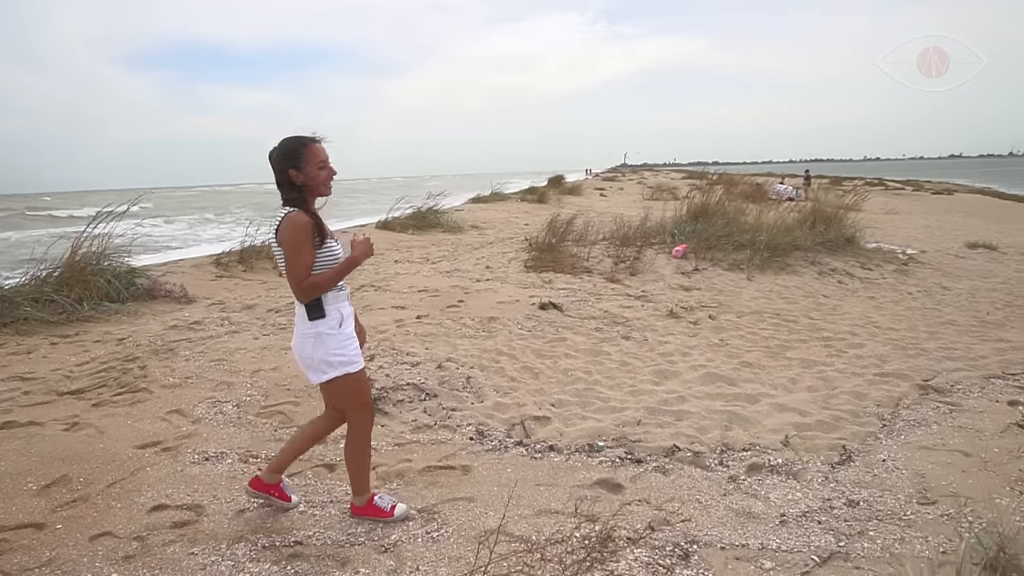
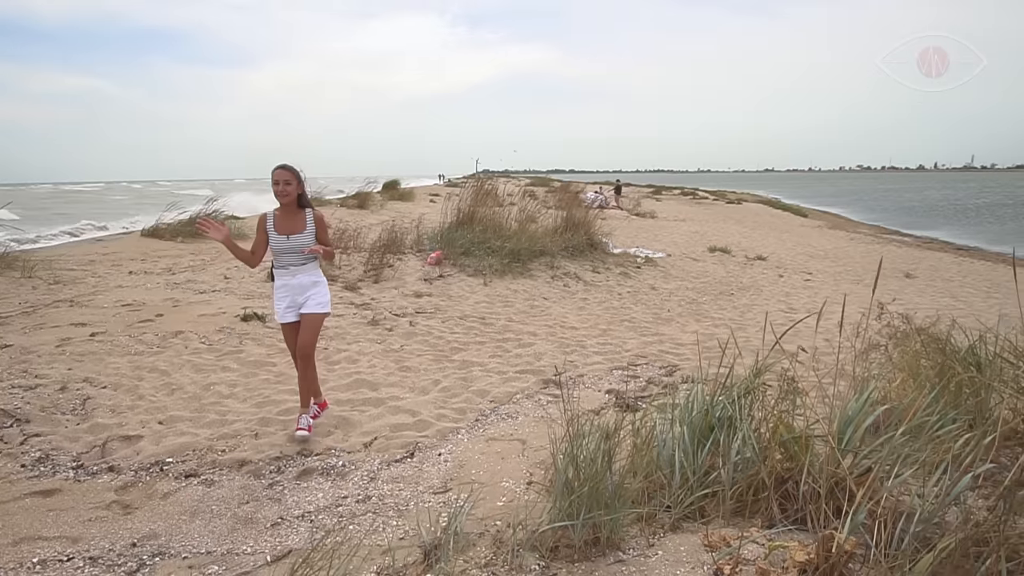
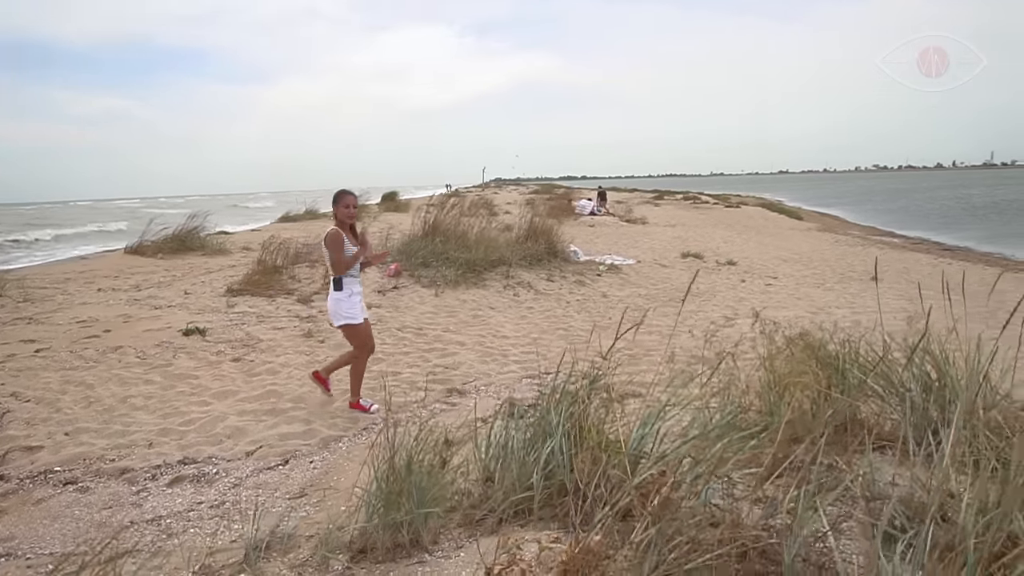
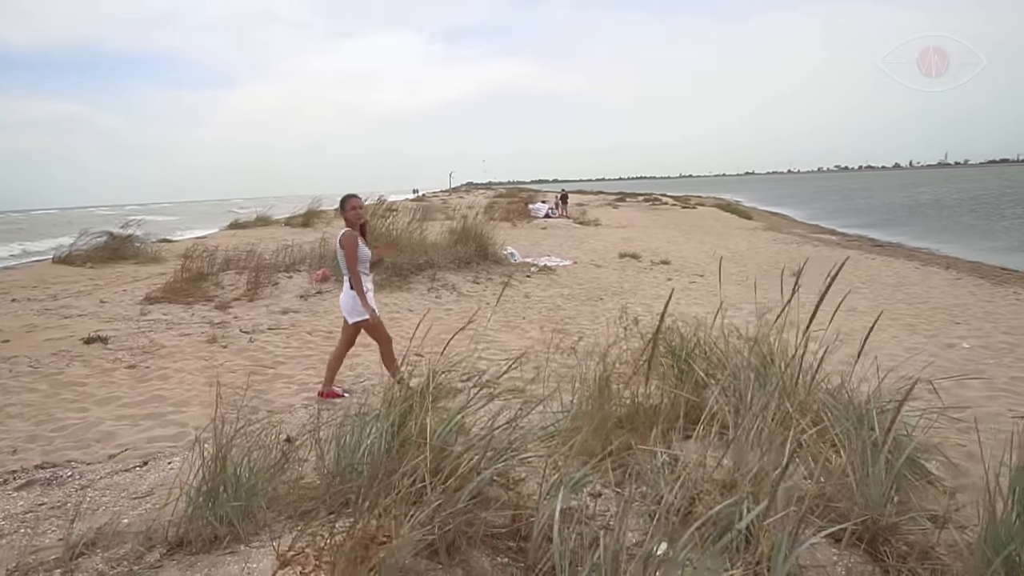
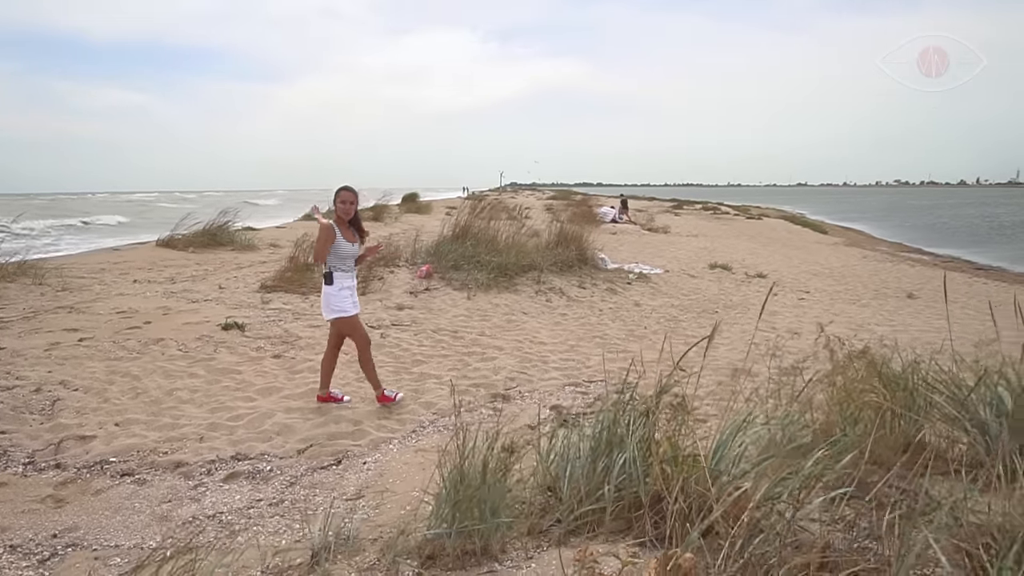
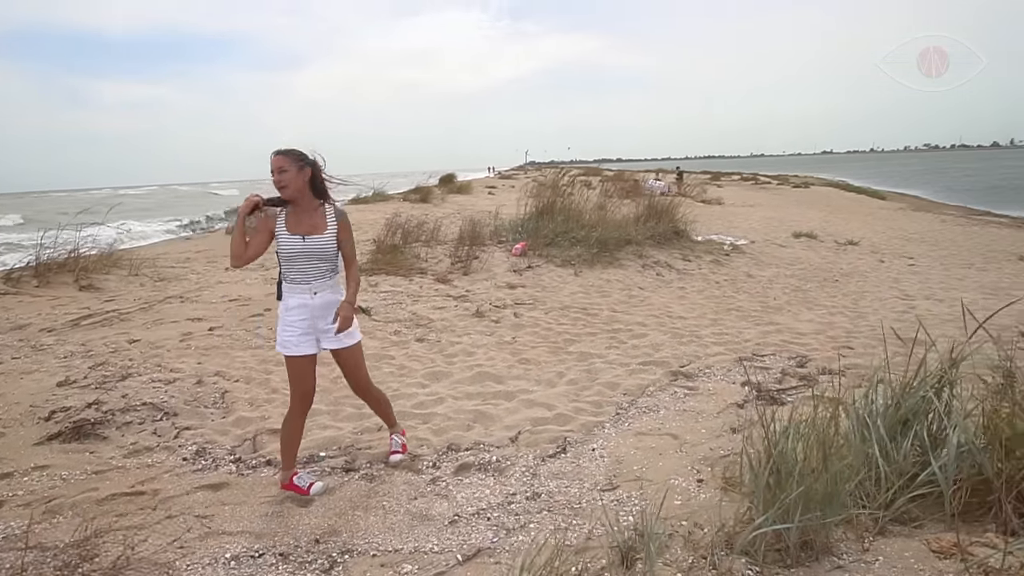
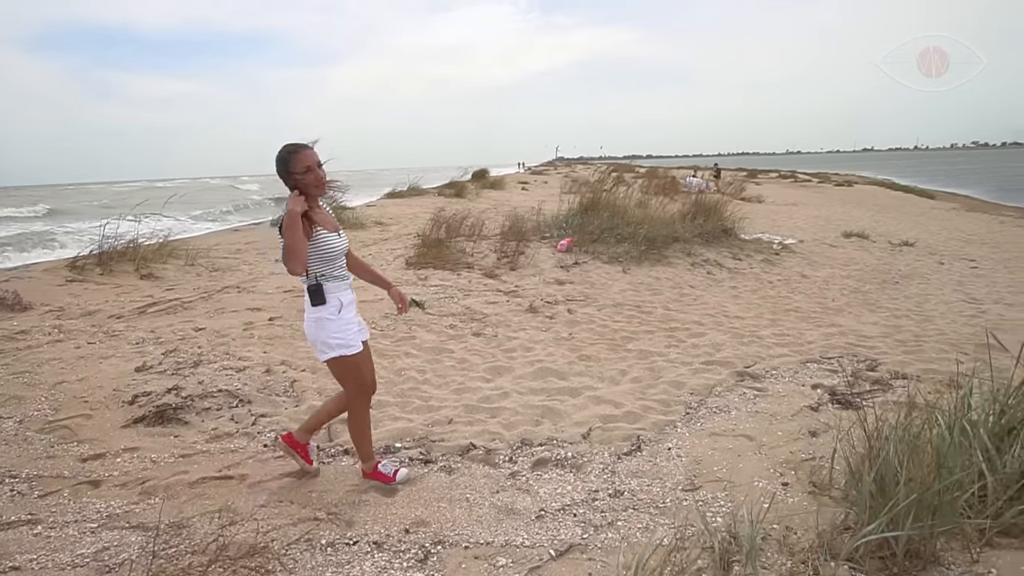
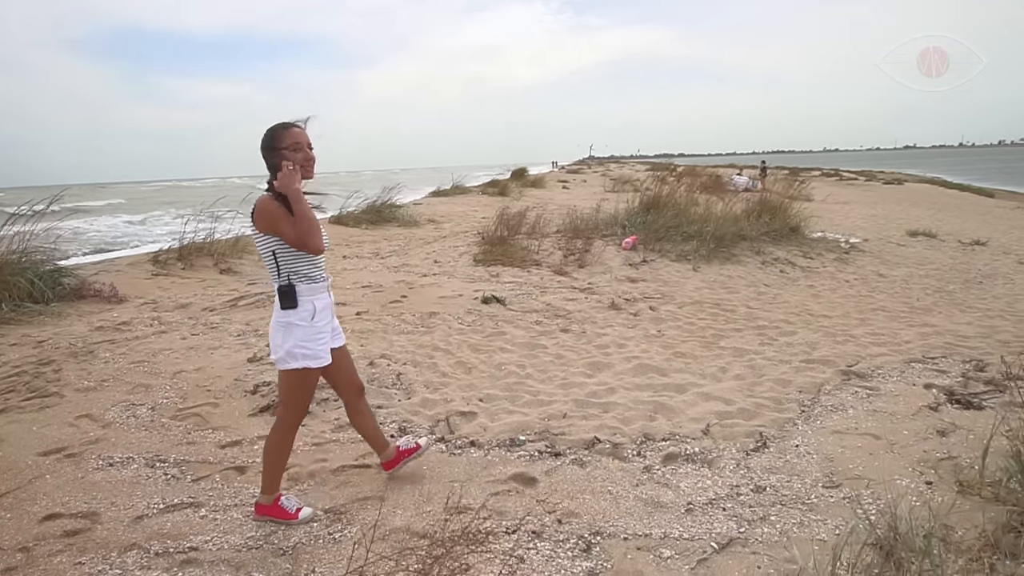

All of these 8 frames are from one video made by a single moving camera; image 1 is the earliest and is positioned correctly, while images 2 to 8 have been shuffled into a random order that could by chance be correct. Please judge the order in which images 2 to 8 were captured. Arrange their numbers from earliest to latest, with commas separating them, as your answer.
8, 7, 6, 2, 5, 3, 4
